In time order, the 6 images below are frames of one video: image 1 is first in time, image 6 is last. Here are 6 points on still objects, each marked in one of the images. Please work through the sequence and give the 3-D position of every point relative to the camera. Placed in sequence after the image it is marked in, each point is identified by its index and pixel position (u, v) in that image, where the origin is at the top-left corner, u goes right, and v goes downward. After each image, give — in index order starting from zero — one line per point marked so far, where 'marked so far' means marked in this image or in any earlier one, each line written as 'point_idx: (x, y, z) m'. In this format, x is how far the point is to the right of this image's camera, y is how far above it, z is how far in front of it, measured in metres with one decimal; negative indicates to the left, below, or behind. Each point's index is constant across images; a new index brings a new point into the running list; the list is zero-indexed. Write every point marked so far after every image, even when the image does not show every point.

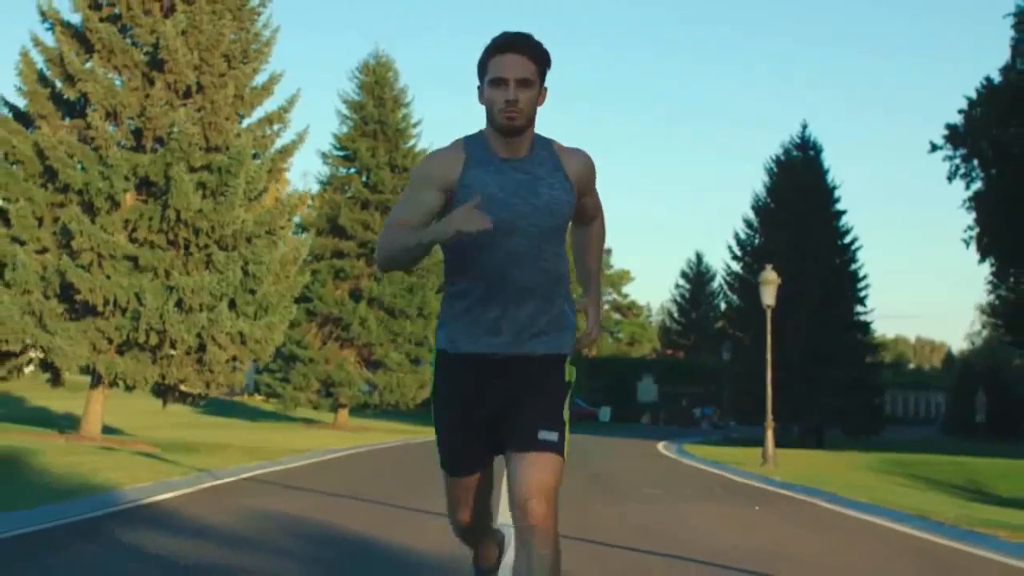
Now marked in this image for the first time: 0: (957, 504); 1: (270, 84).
0: (+5.0, -2.4, +15.7) m
1: (-3.4, +2.9, +19.5) m
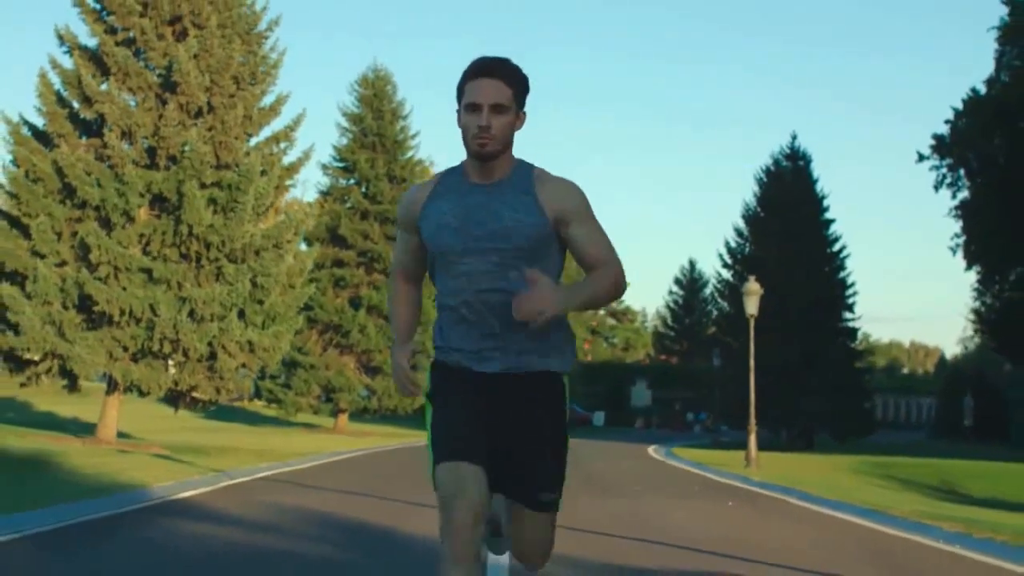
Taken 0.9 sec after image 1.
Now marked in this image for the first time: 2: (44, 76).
0: (+5.0, -2.6, +16.7) m
1: (-3.5, +2.7, +20.5) m
2: (-6.8, +3.1, +19.9) m
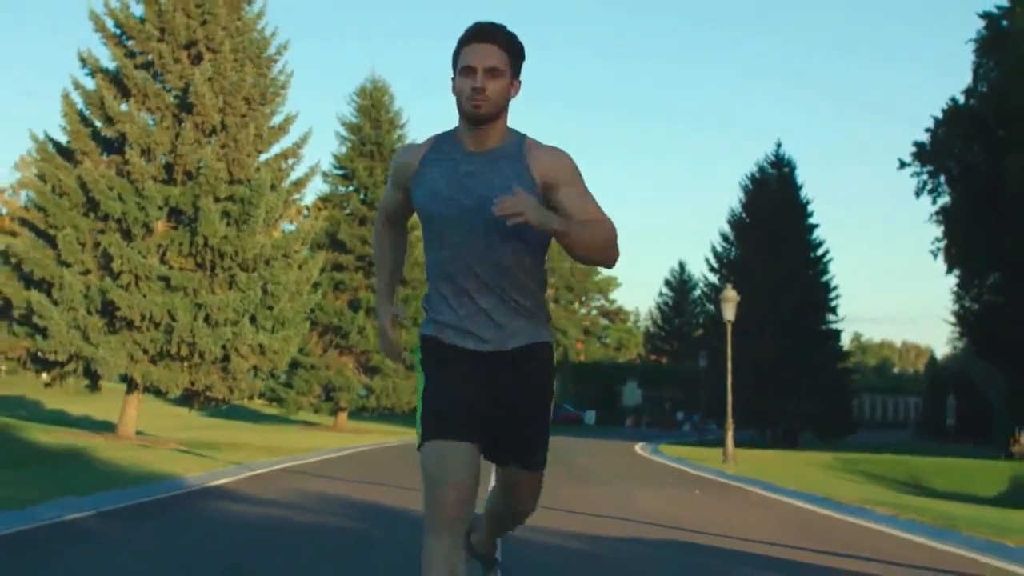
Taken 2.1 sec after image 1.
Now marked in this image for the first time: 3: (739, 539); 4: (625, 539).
0: (+4.9, -2.7, +18.1) m
1: (-3.6, +2.6, +21.9) m
2: (-6.9, +3.0, +21.3) m
3: (+2.1, -2.1, +11.7) m
4: (+1.1, -2.1, +11.6) m
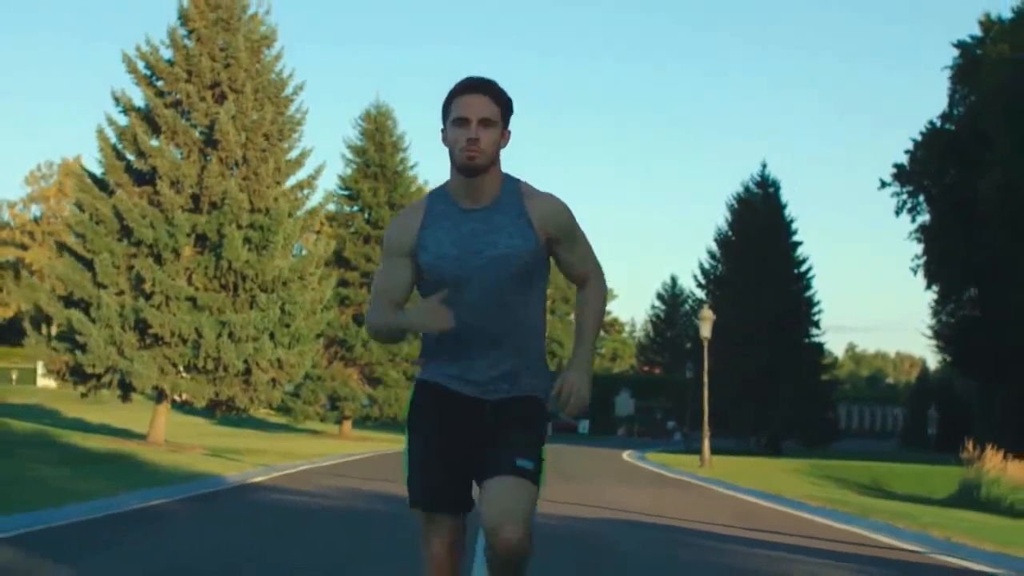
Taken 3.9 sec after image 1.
0: (+4.8, -3.0, +20.1) m
1: (-3.7, +2.3, +23.9) m
2: (-7.0, +2.6, +23.4) m
3: (+2.0, -2.4, +13.7) m
4: (+1.0, -2.4, +13.6) m
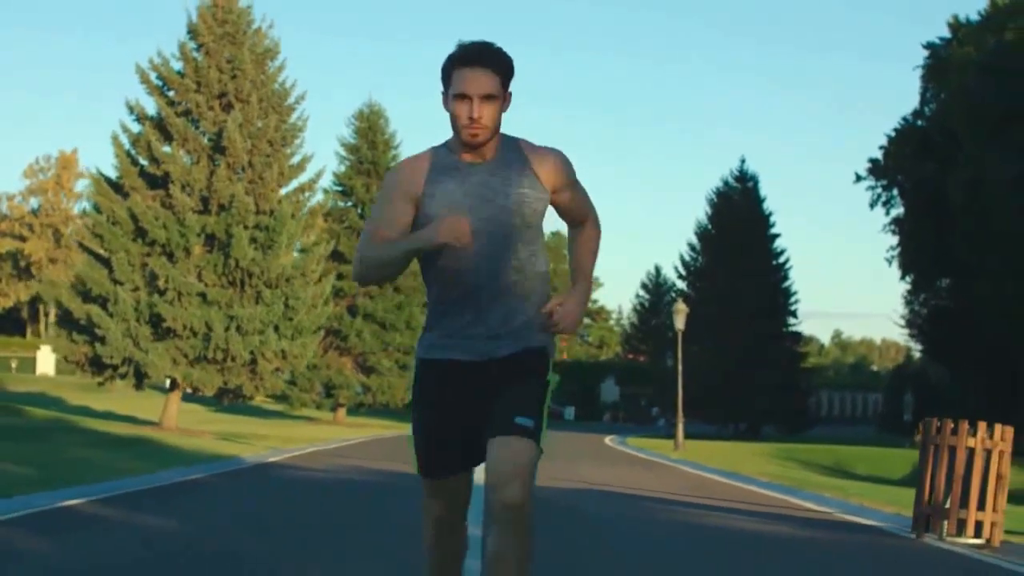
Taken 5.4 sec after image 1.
0: (+4.6, -3.0, +22.0) m
1: (-3.9, +2.4, +25.6) m
2: (-7.2, +2.7, +25.0) m
3: (+1.8, -2.4, +15.5) m
4: (+0.9, -2.4, +15.4) m
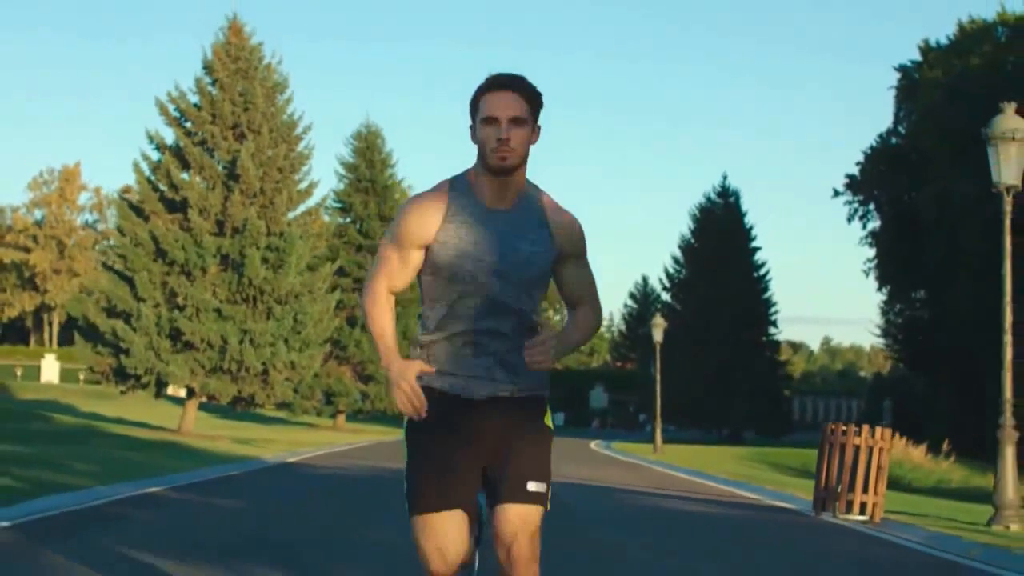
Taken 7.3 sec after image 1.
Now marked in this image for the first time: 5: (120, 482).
0: (+4.4, -3.3, +24.1) m
1: (-4.1, +2.1, +27.7) m
2: (-7.4, +2.4, +27.1) m
3: (+1.7, -2.7, +17.6) m
4: (+0.7, -2.7, +17.5) m
5: (-4.7, -2.3, +16.1) m
